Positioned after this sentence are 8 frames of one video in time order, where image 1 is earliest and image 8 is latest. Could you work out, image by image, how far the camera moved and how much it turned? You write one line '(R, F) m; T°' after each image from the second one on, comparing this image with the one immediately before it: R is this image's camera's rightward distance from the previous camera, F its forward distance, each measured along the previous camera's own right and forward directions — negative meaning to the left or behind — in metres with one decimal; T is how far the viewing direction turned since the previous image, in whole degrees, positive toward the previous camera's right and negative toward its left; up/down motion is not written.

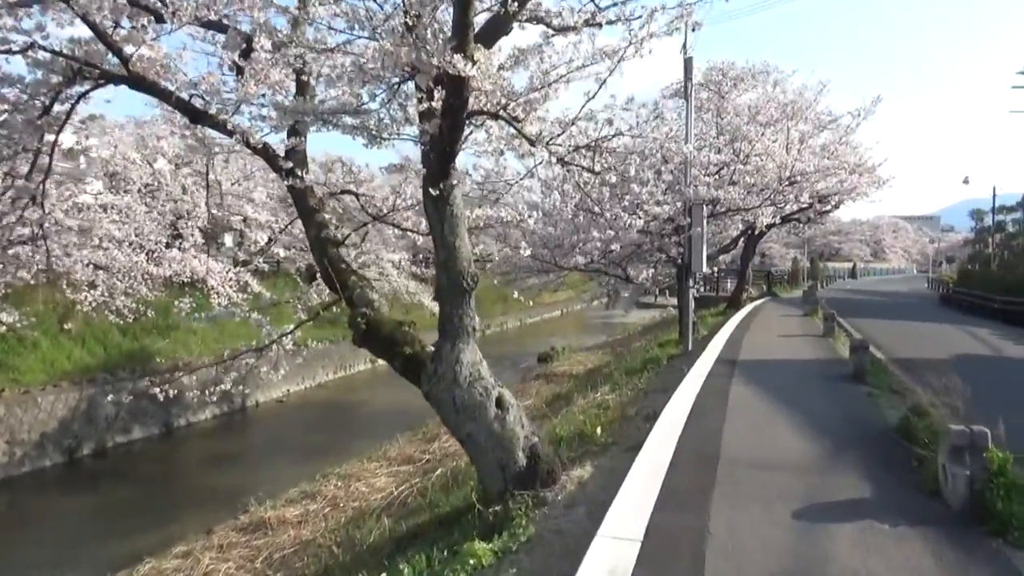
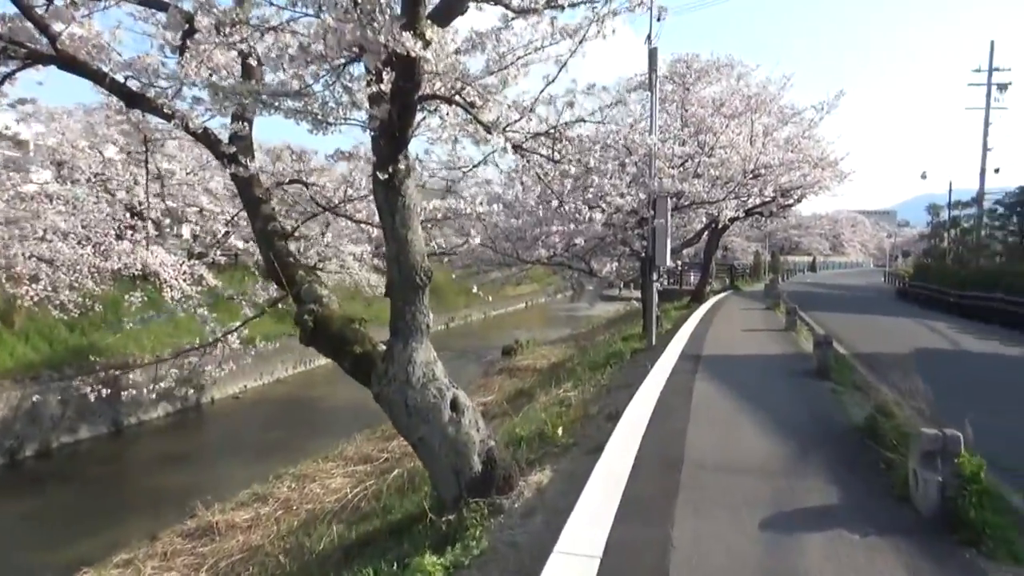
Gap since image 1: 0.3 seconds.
(+0.1, +0.3) m; +3°
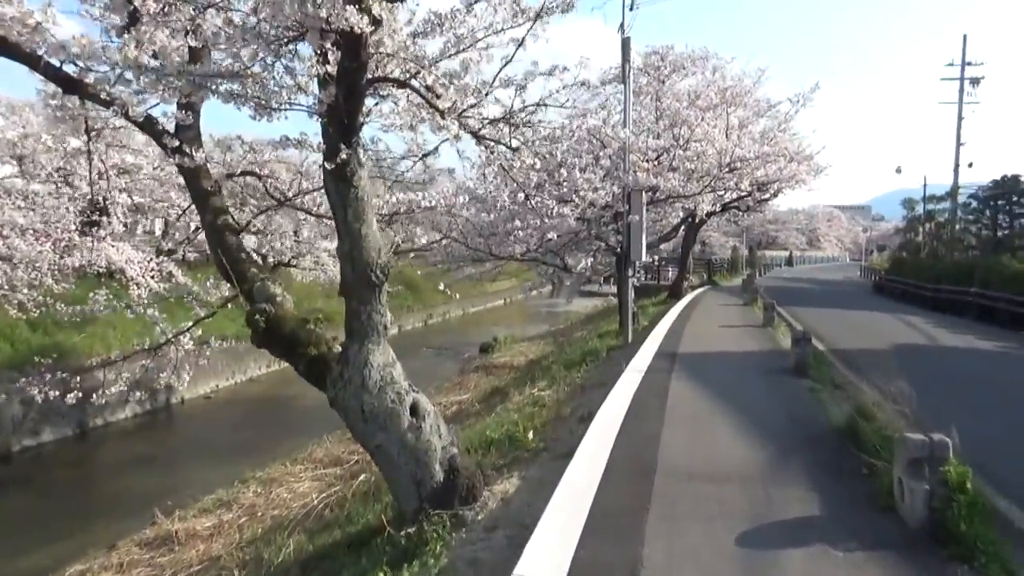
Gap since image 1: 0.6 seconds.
(+0.1, +0.3) m; +2°
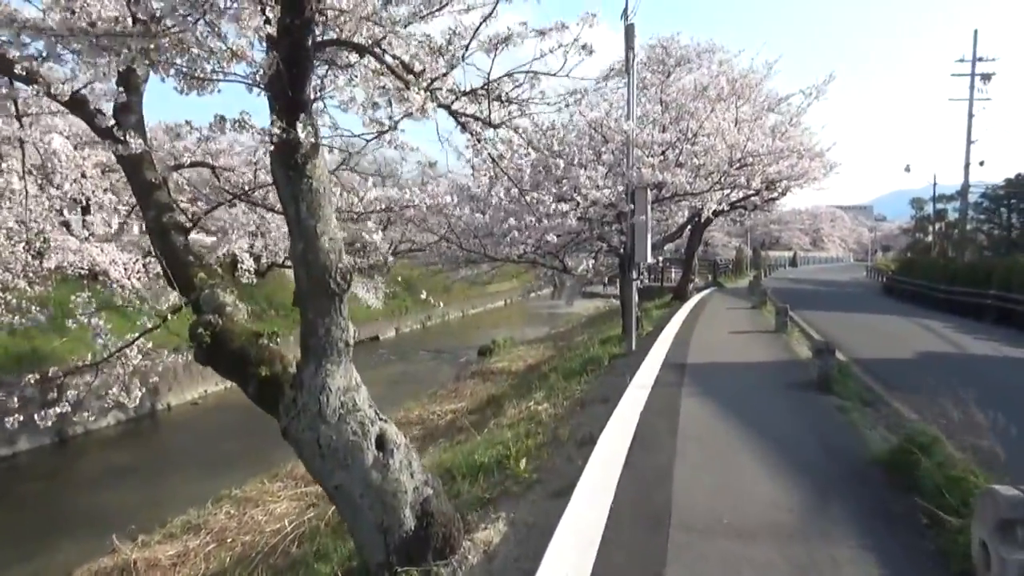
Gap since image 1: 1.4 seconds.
(+0.1, +0.8) m; 0°
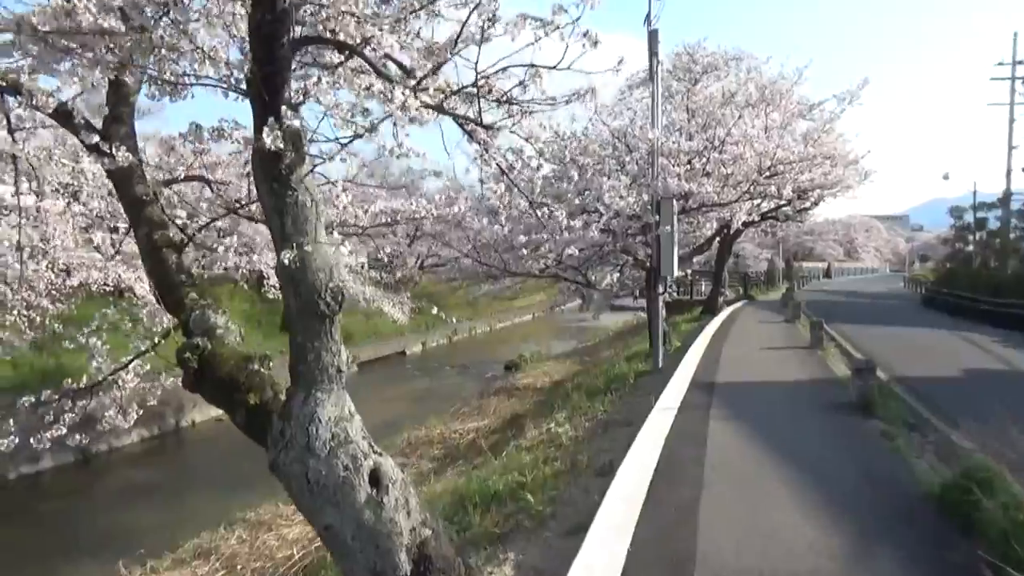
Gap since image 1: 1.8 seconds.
(+0.1, +0.4) m; -2°
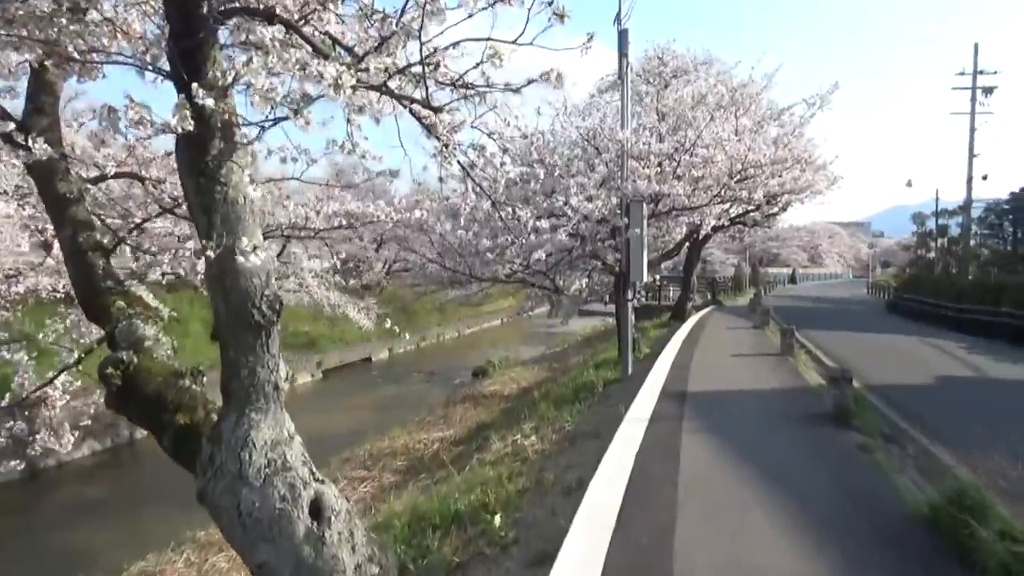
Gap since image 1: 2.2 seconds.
(0.0, +0.3) m; +2°
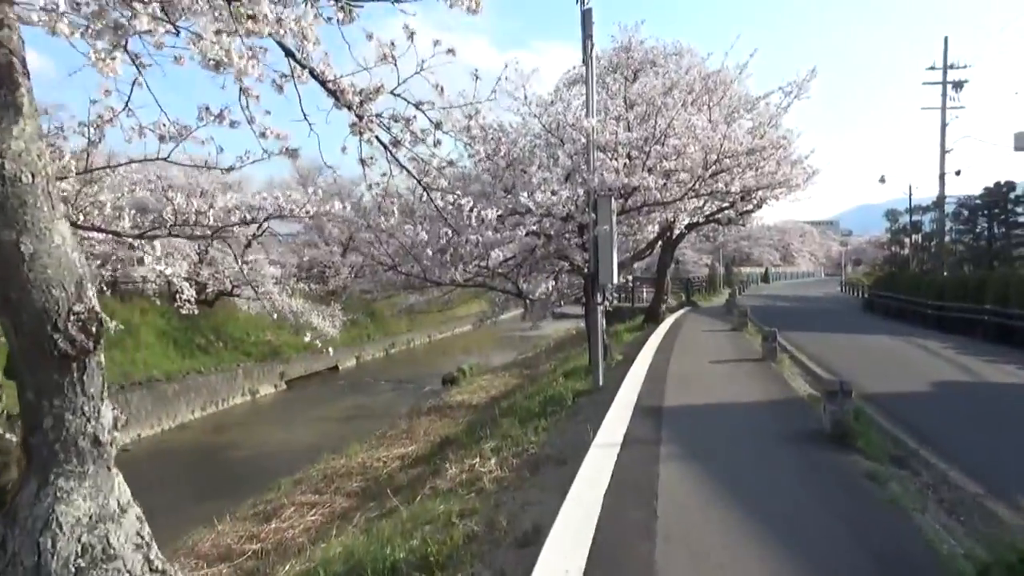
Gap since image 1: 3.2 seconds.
(+0.2, +0.9) m; +2°
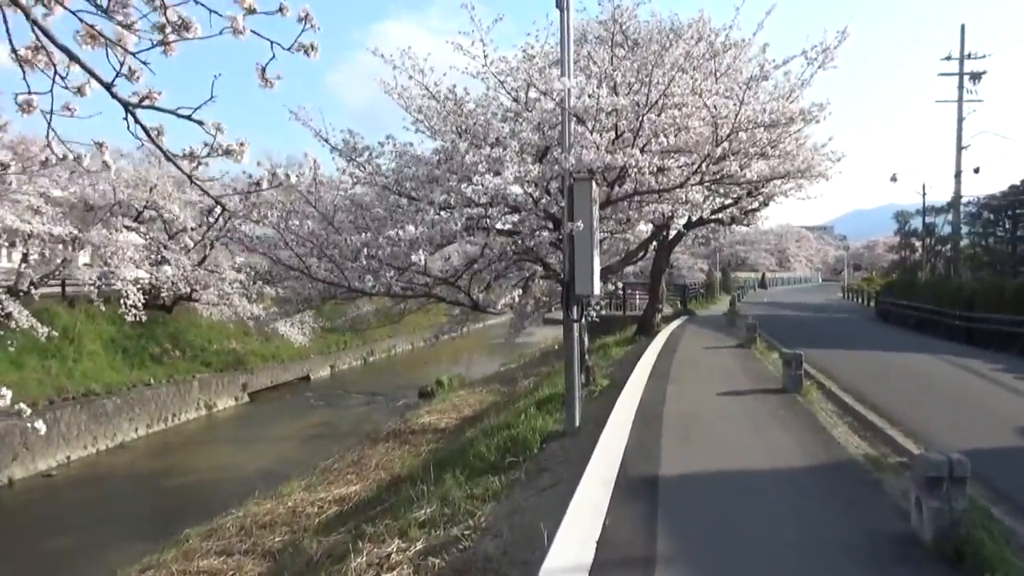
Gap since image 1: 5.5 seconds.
(+0.4, +2.2) m; 0°
